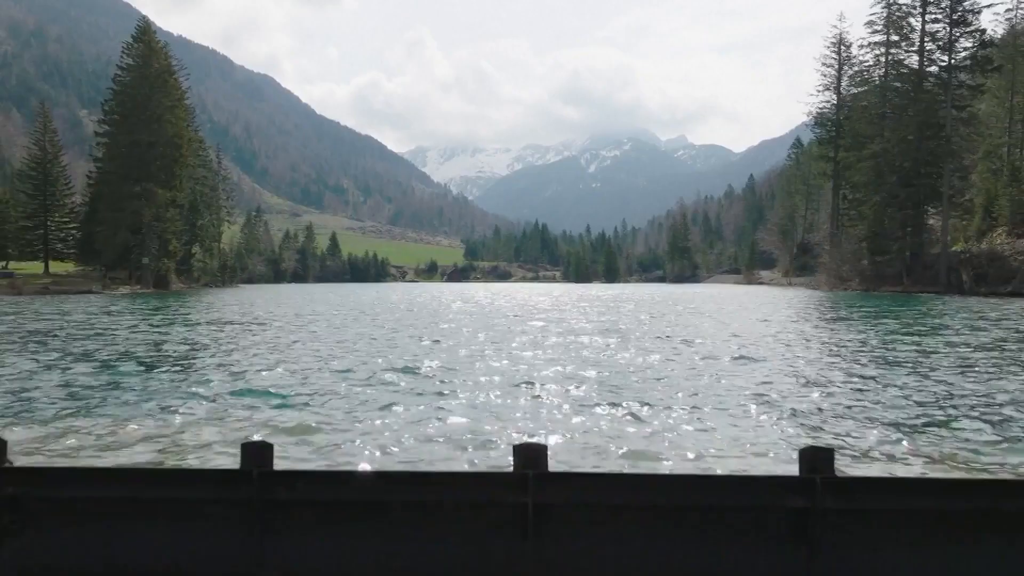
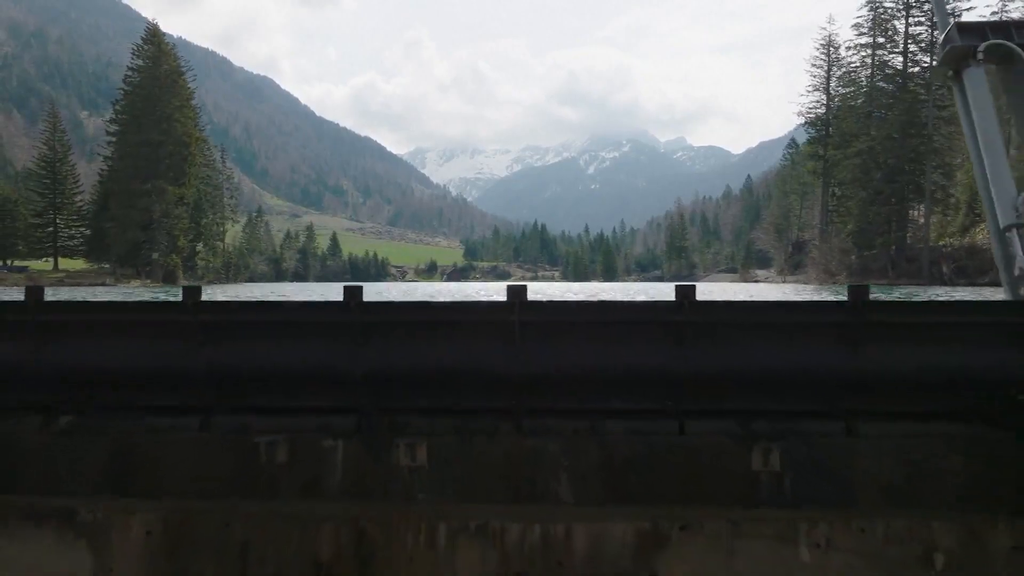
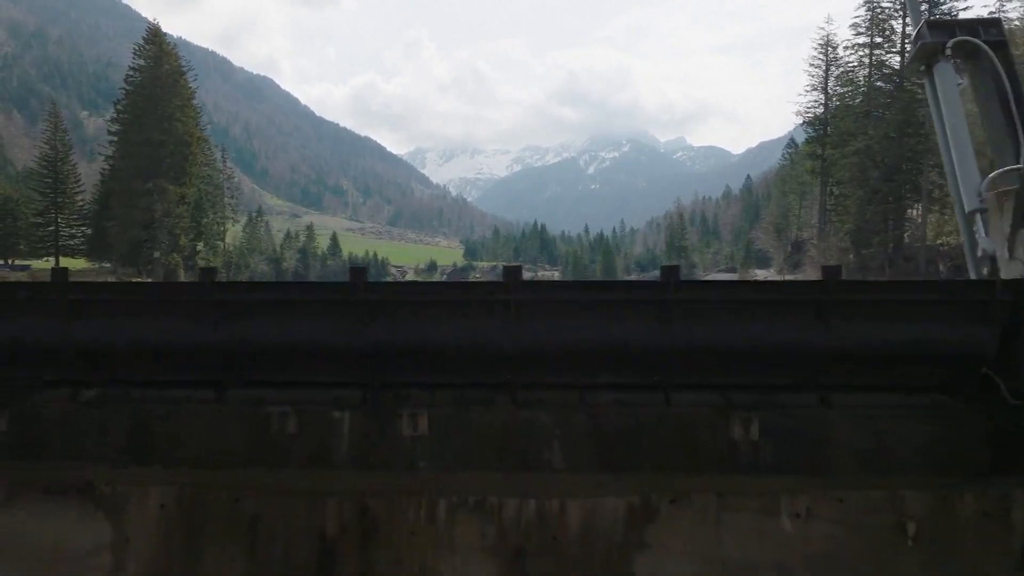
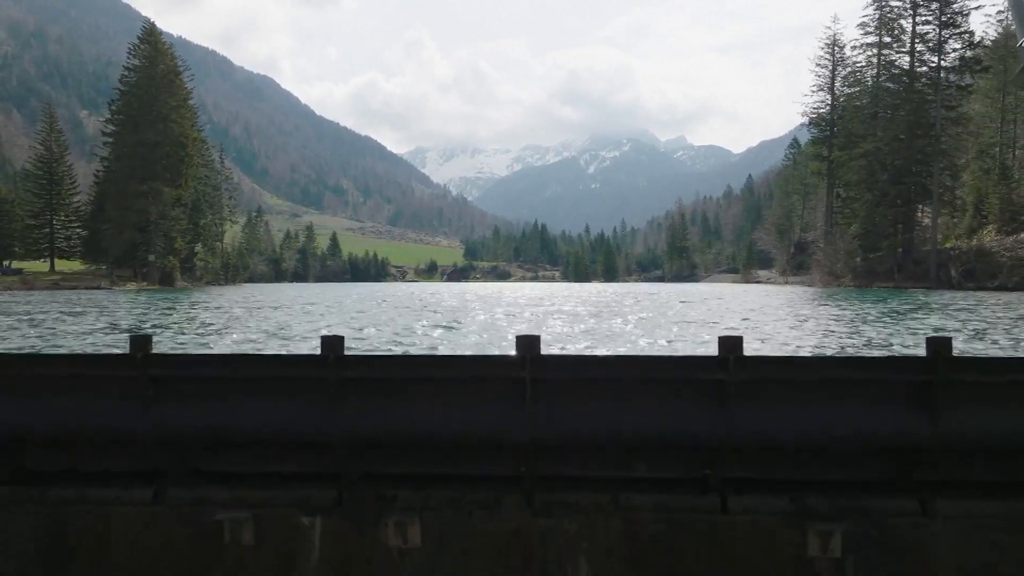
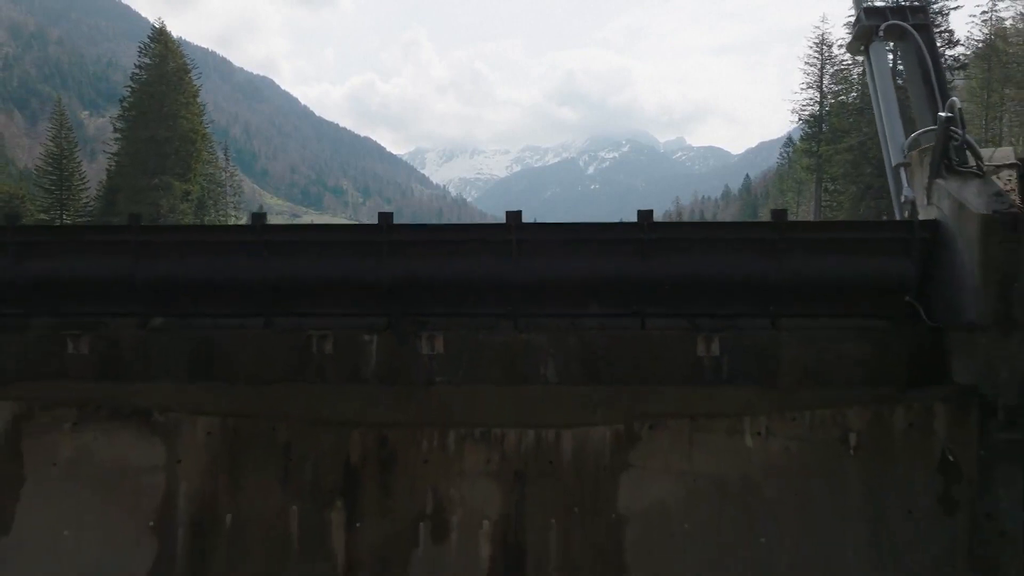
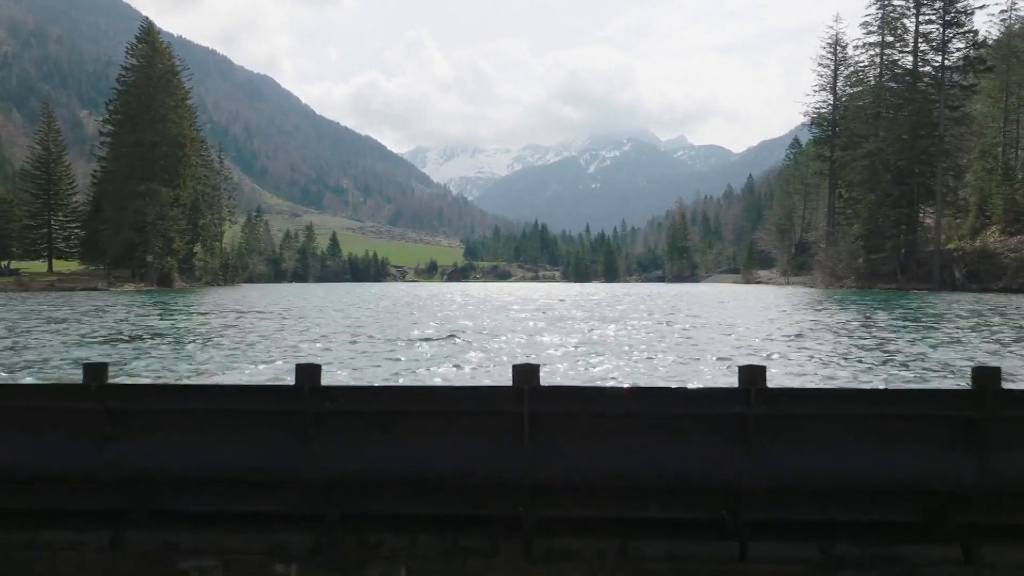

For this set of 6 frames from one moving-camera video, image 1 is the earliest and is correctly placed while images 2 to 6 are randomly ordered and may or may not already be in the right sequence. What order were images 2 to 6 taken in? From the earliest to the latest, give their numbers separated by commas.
6, 4, 2, 3, 5
